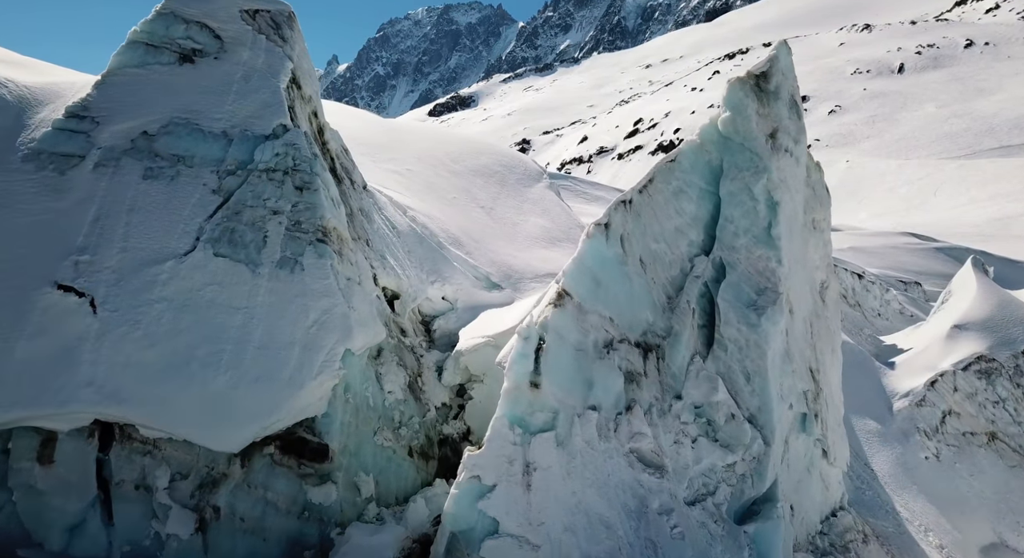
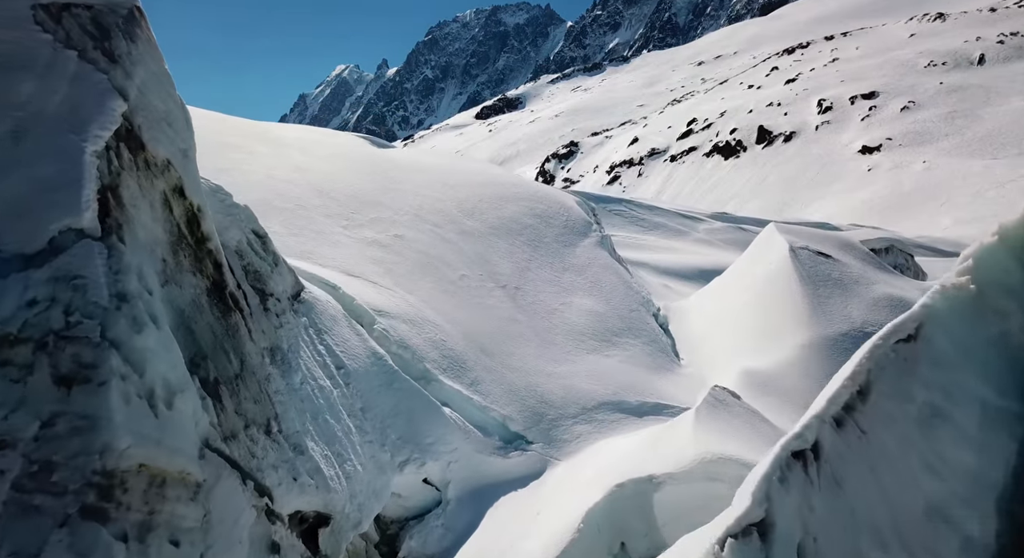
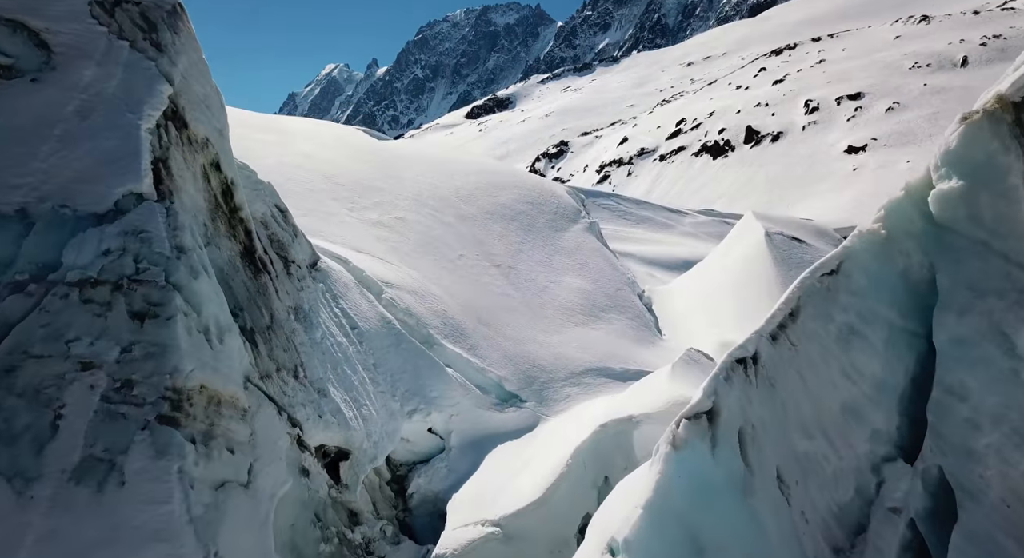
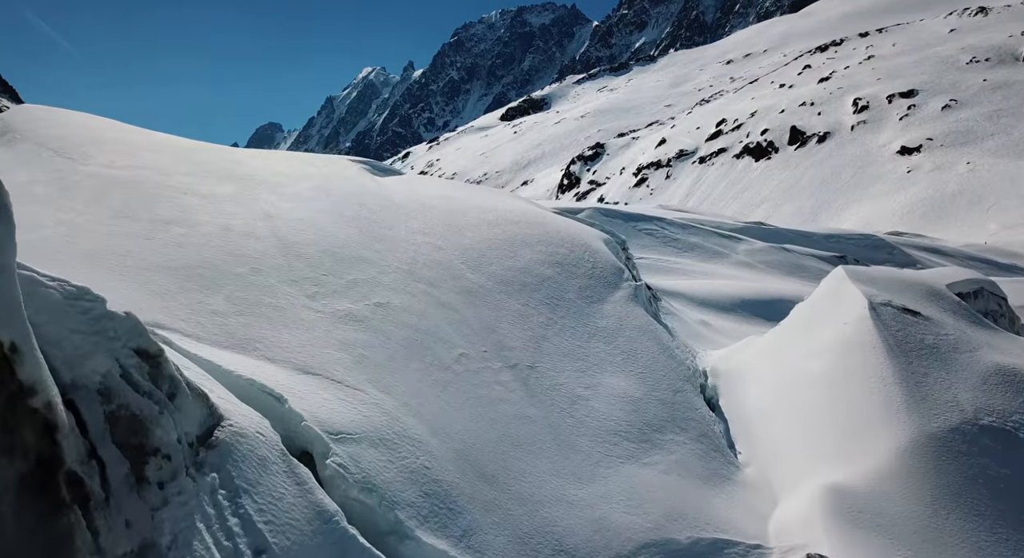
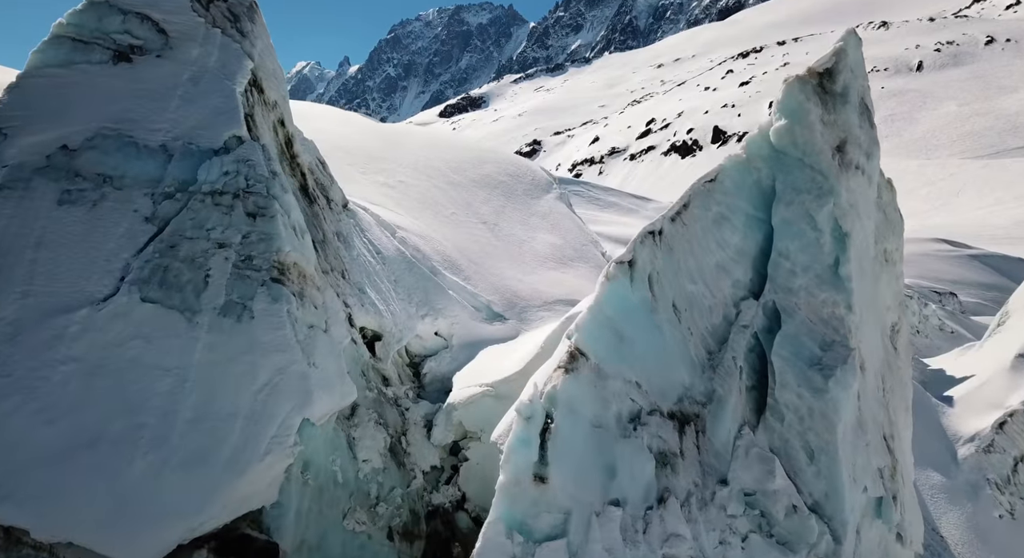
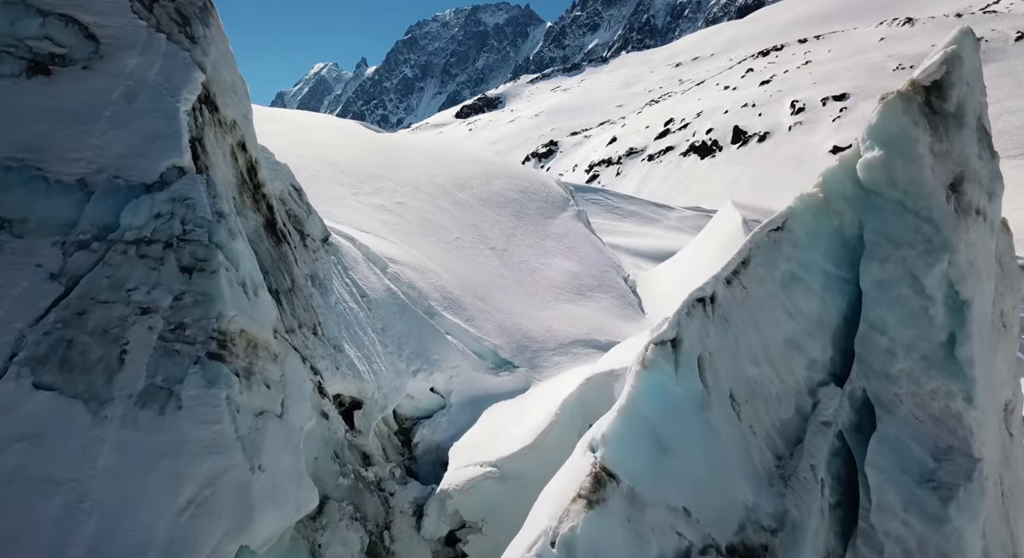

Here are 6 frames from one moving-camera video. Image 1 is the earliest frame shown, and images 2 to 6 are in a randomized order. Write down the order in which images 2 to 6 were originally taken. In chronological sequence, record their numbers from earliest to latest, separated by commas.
5, 6, 3, 2, 4
